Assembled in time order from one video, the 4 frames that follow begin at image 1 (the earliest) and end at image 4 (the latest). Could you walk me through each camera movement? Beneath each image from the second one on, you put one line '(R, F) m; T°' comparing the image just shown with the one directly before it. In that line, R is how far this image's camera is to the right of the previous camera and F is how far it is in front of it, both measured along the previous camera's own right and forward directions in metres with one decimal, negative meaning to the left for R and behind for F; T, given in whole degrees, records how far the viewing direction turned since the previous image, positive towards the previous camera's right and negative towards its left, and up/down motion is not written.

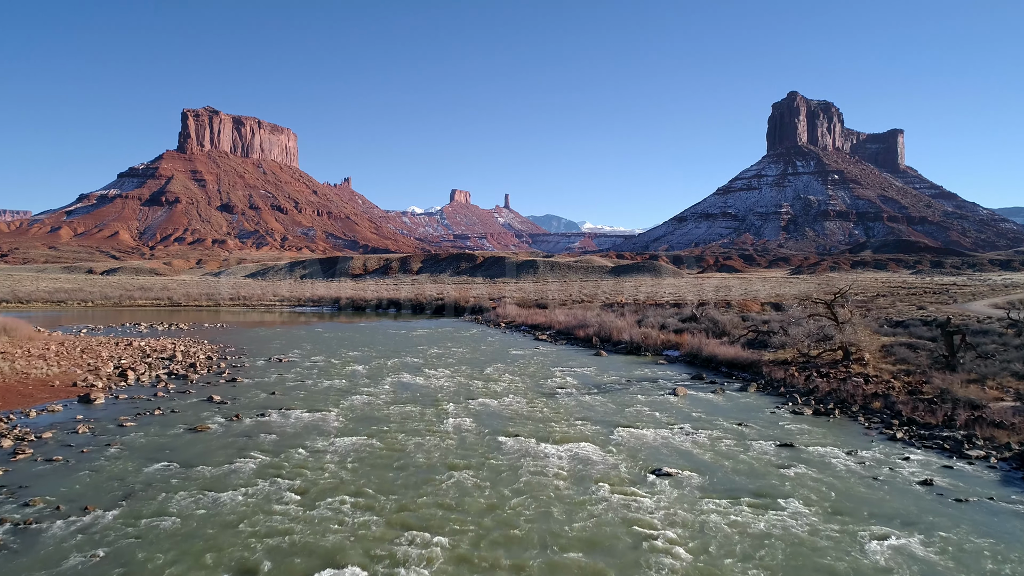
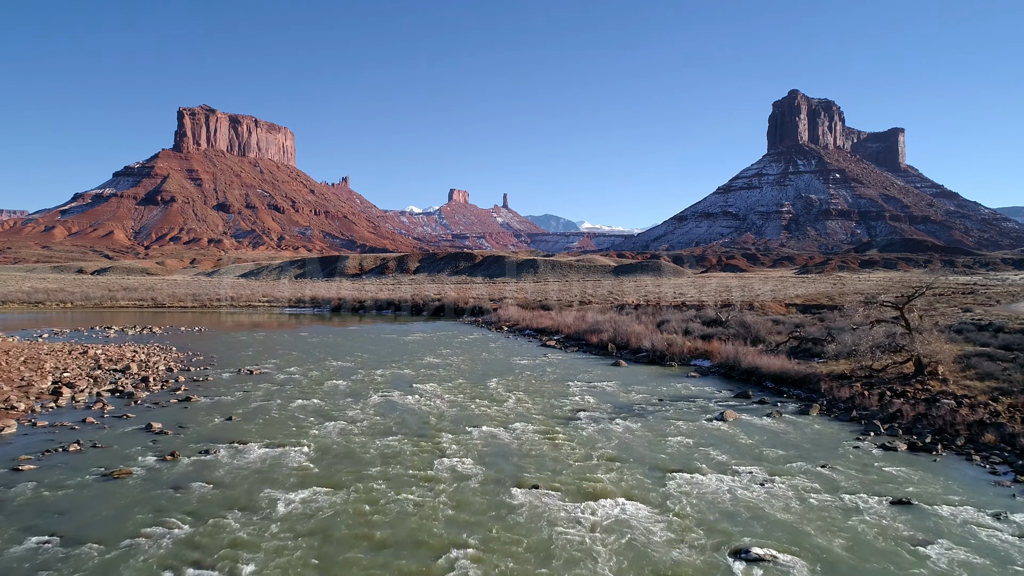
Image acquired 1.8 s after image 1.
(-0.2, +2.3) m; 0°
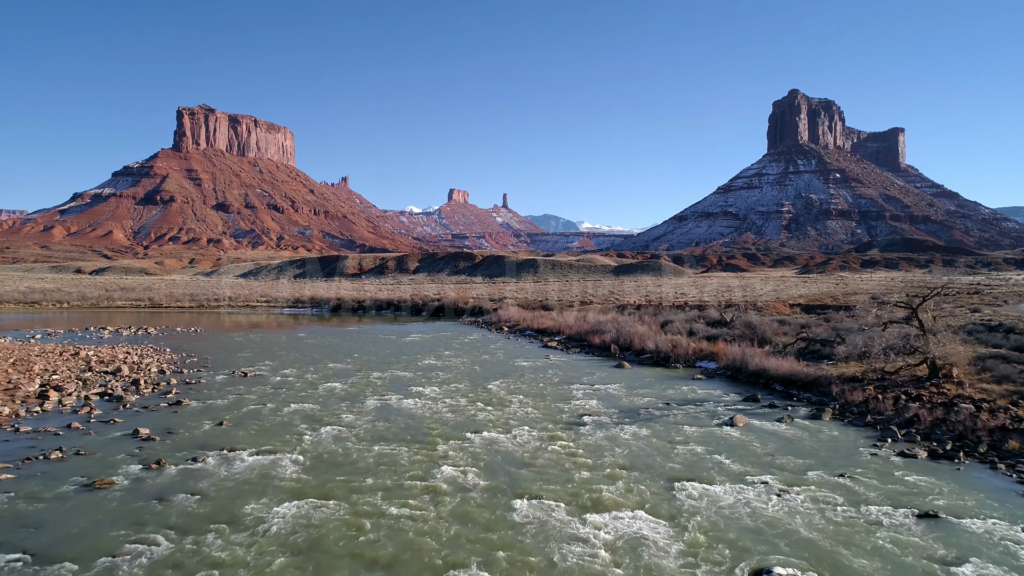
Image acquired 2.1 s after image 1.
(0.0, +0.4) m; 0°
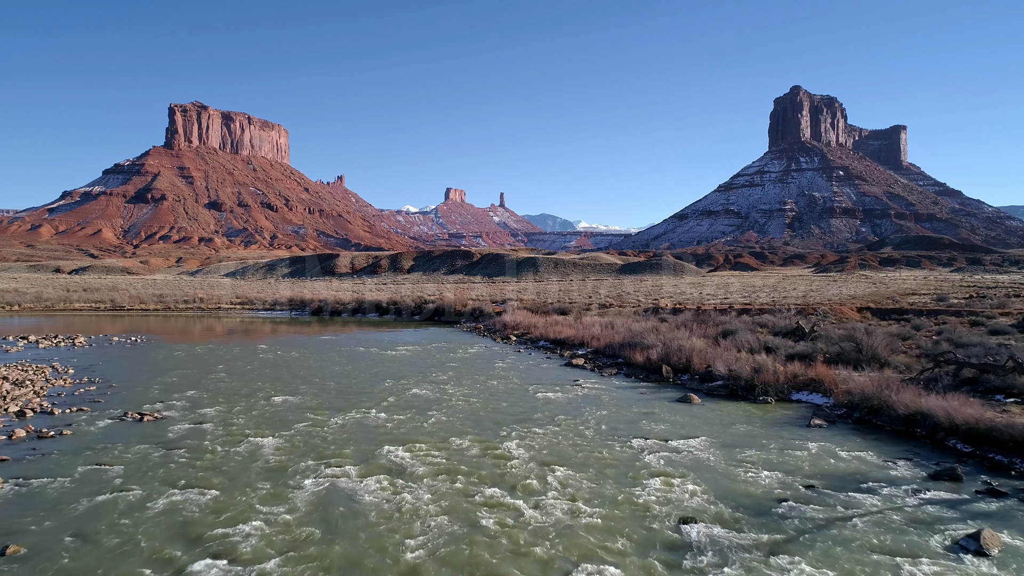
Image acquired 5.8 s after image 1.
(-0.5, +4.7) m; 0°
